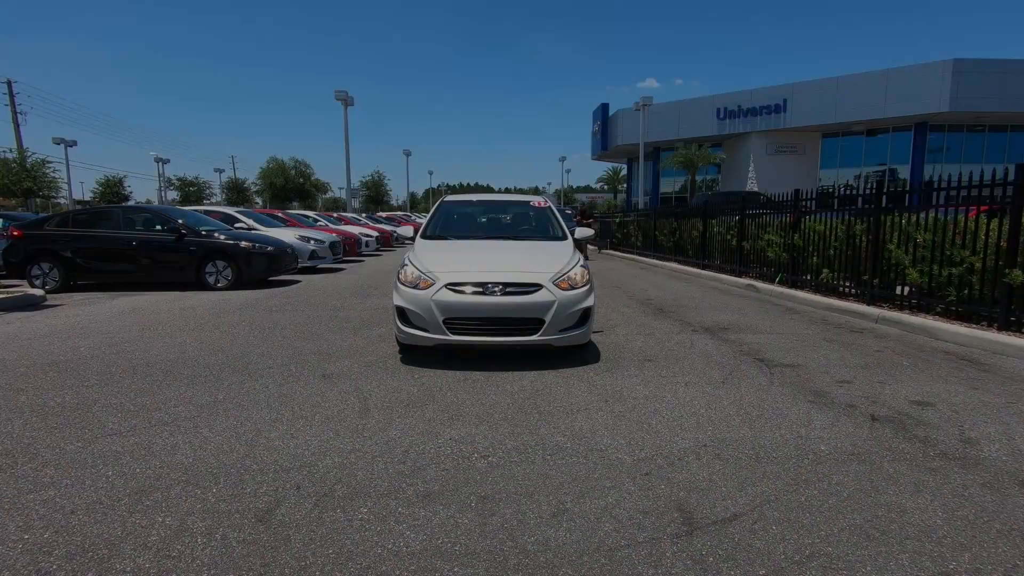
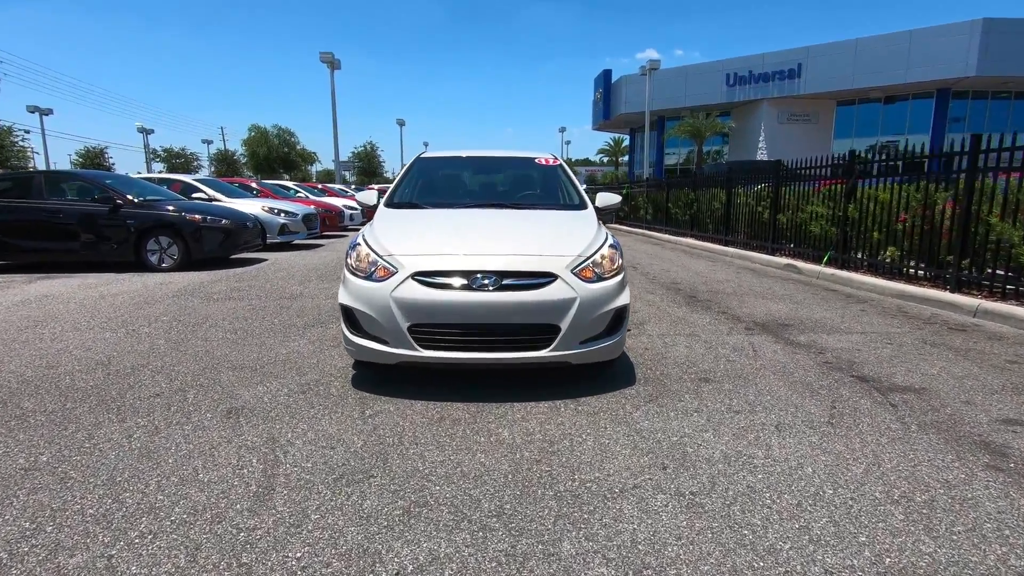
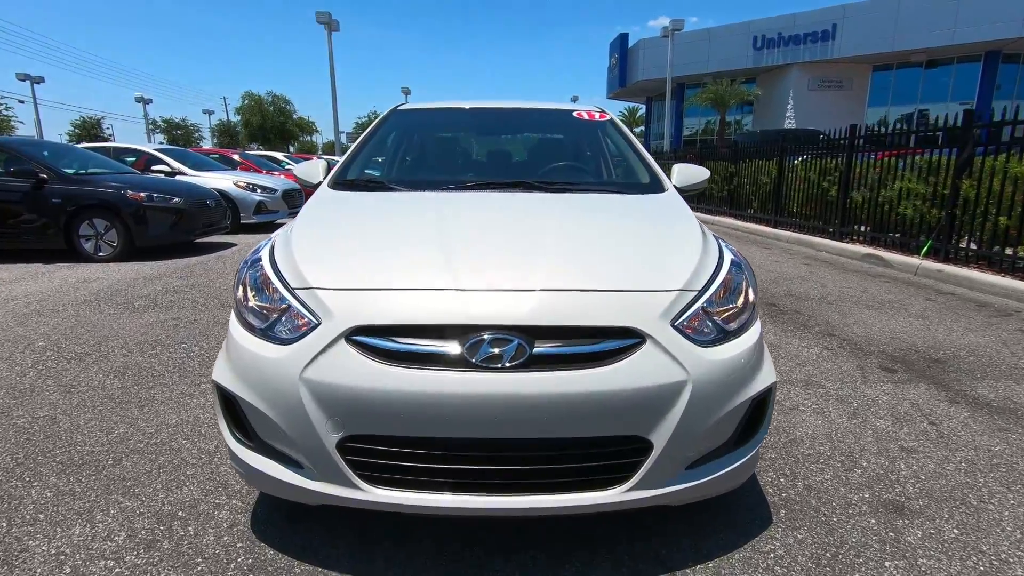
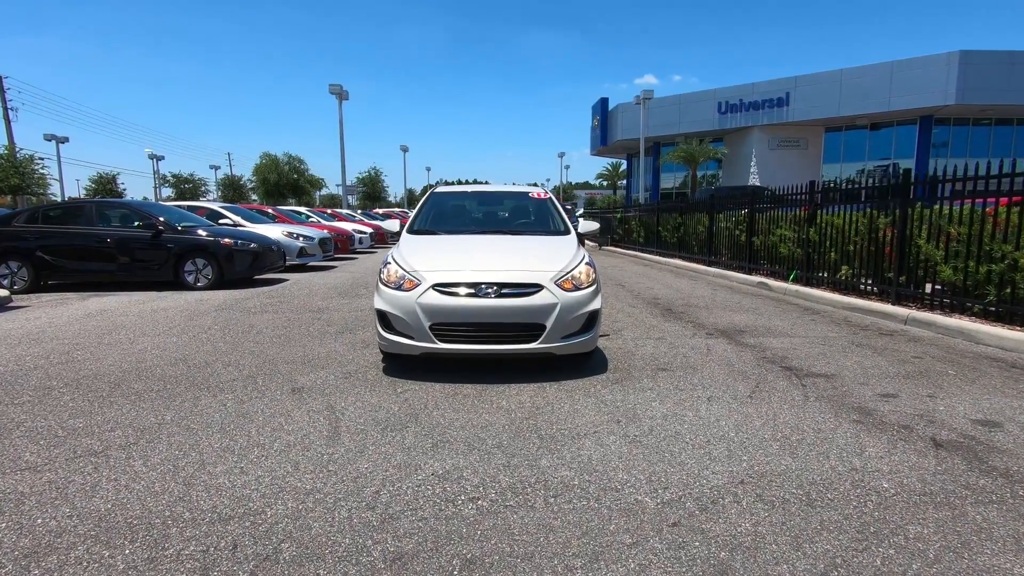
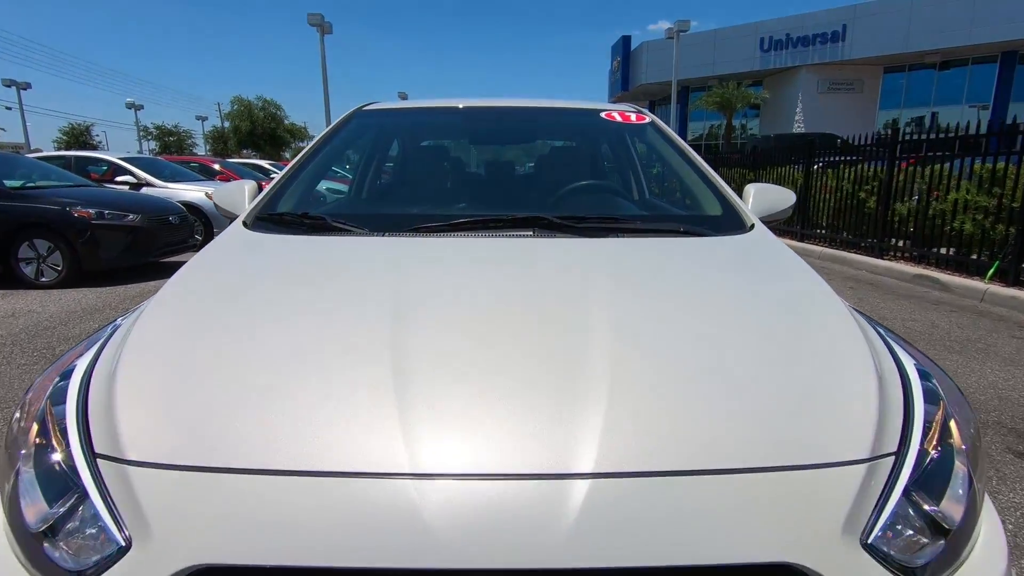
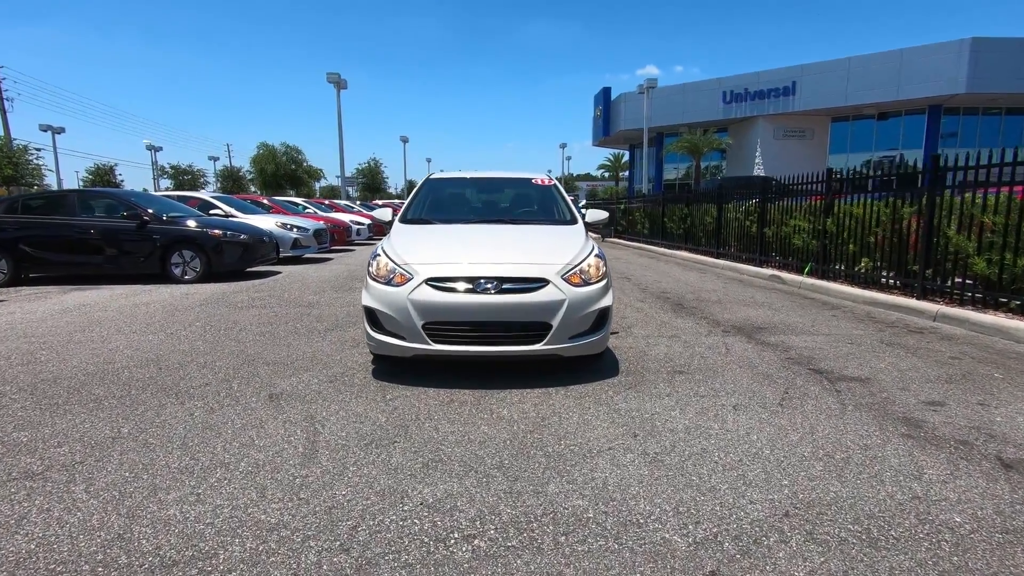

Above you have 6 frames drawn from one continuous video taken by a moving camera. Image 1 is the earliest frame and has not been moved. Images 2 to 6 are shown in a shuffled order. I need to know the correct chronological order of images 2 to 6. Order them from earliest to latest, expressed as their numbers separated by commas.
4, 6, 2, 3, 5
